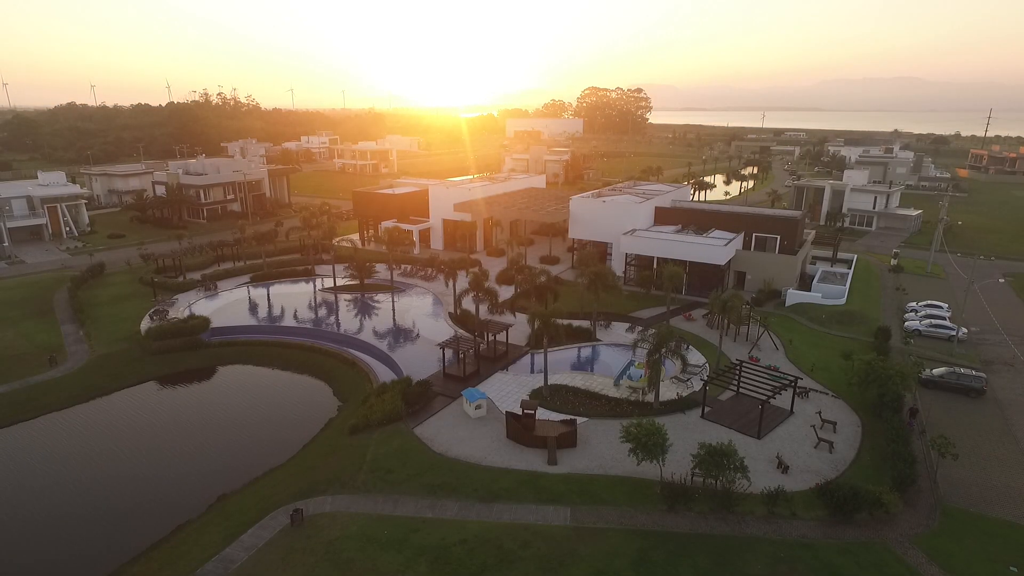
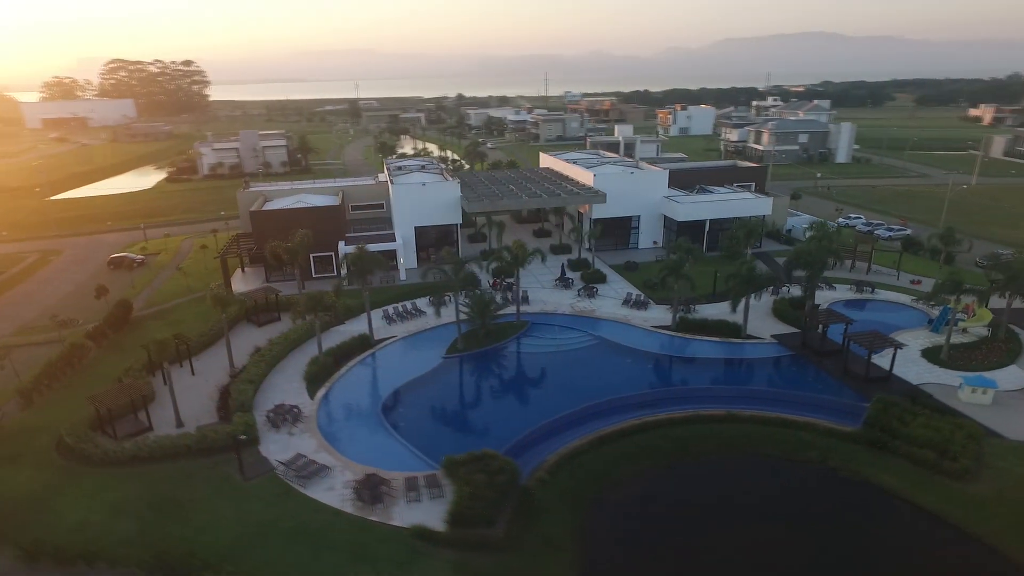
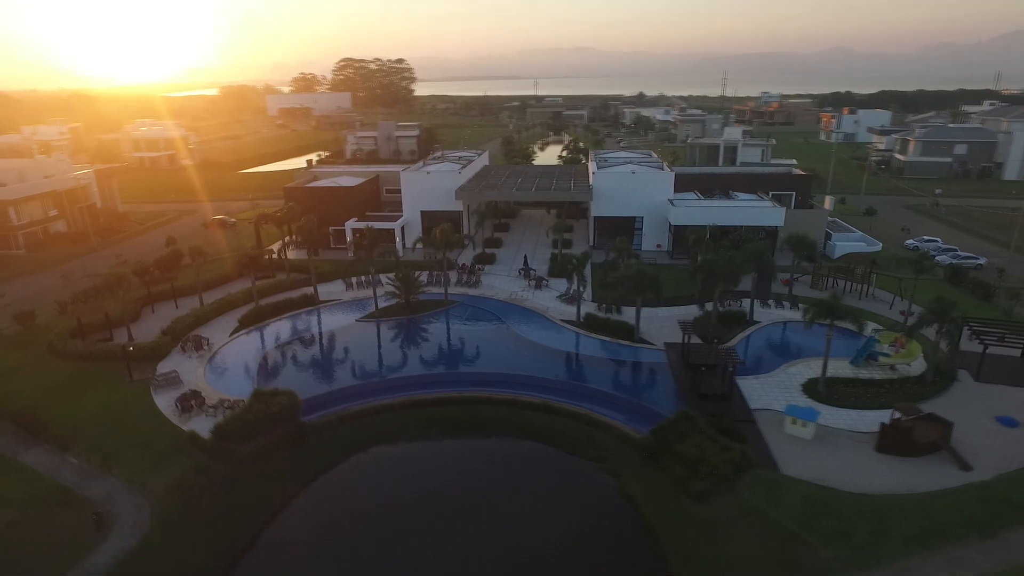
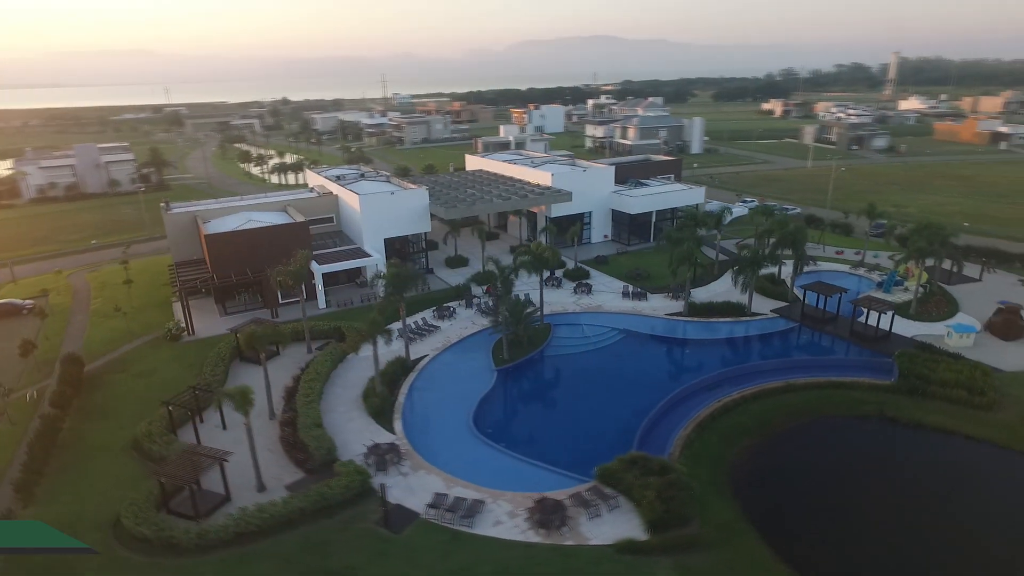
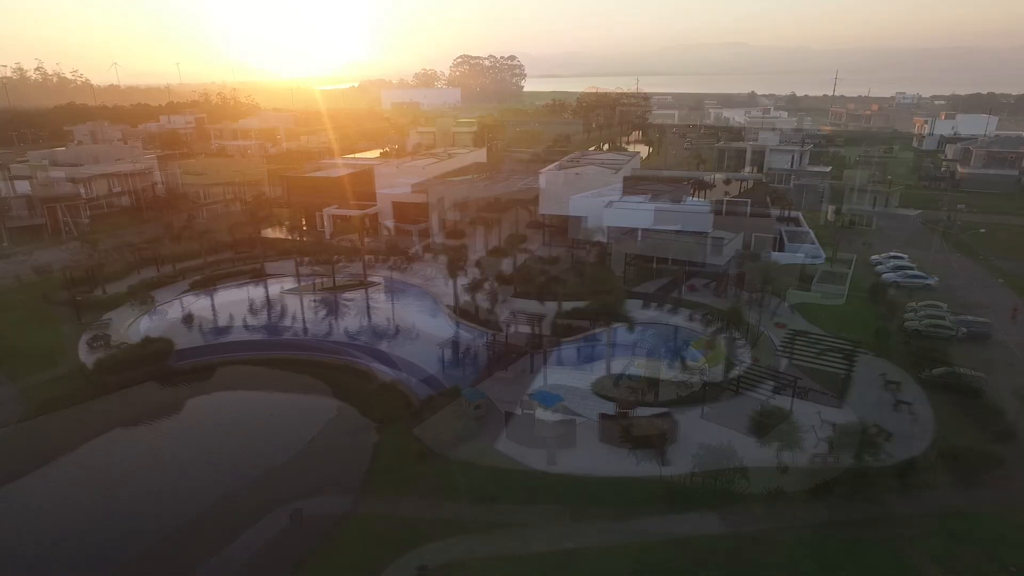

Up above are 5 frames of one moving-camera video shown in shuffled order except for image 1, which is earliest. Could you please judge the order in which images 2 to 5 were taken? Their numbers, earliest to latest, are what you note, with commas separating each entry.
5, 3, 2, 4
